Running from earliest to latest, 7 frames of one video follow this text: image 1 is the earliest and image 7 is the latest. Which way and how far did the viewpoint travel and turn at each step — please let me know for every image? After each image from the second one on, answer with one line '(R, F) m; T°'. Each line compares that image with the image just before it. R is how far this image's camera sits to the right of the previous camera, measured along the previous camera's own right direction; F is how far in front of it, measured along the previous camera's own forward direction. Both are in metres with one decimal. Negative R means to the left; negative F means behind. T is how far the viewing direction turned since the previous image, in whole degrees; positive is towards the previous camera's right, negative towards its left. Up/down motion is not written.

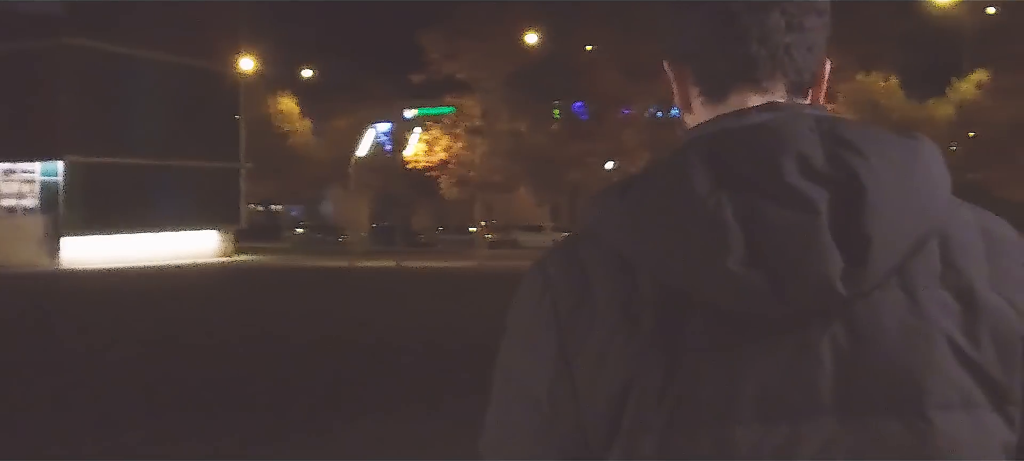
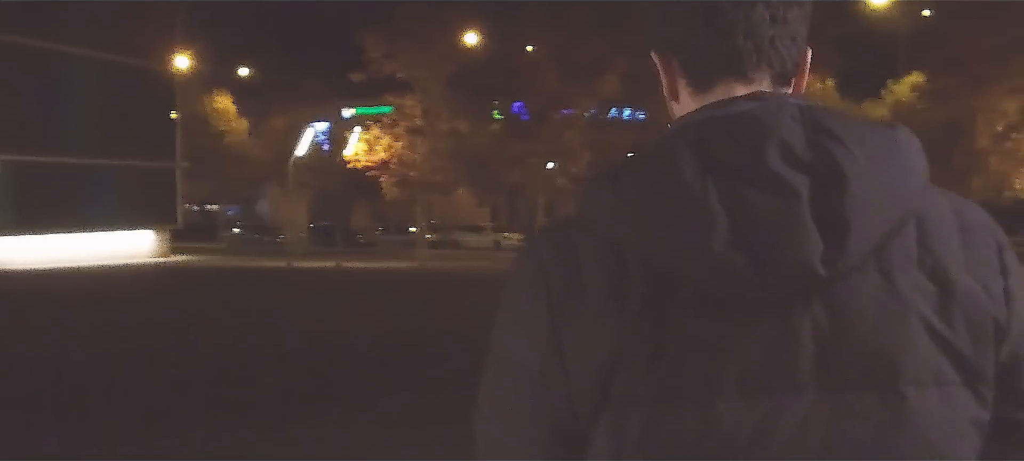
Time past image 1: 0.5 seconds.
(-0.1, +0.1) m; +3°
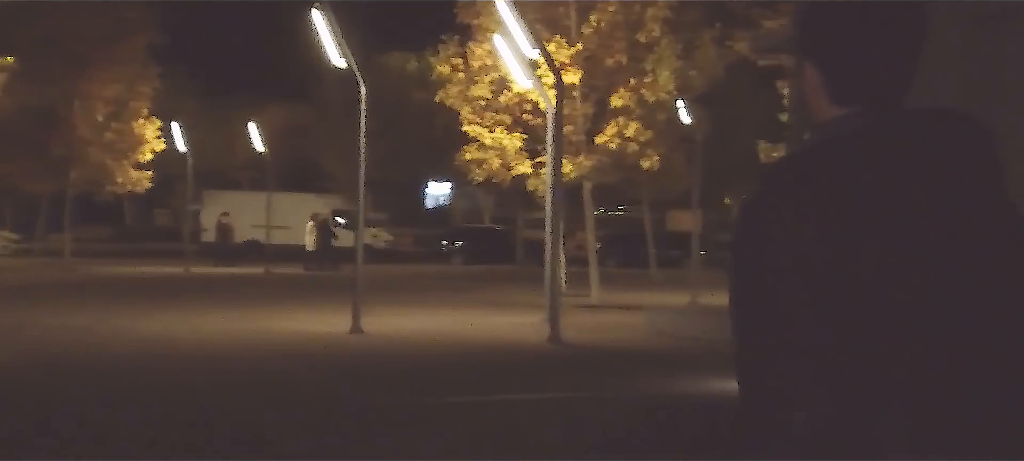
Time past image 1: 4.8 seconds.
(-1.3, +3.9) m; +42°
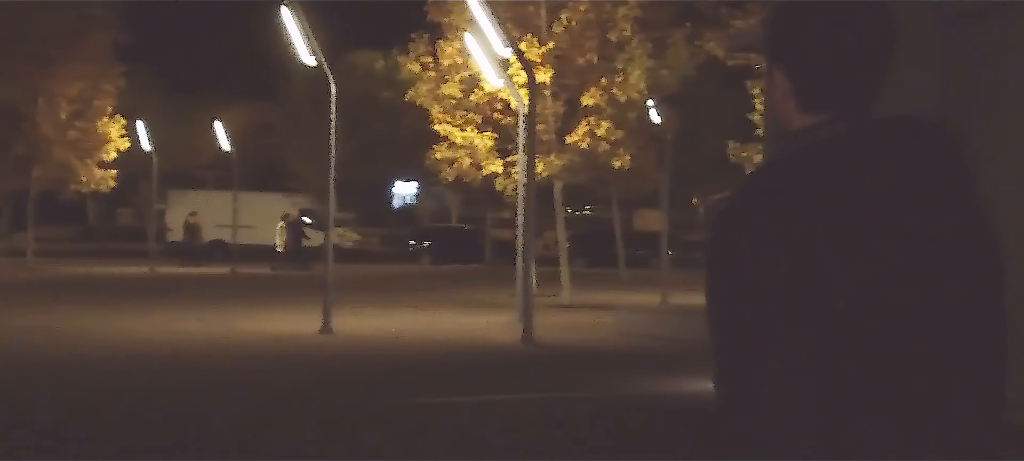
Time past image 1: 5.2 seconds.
(-0.1, +0.1) m; +2°
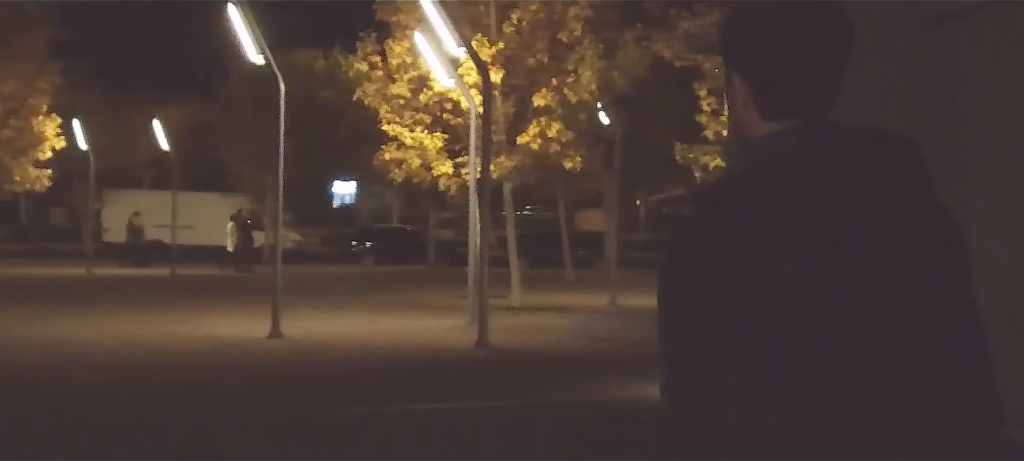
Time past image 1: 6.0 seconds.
(-0.2, +0.2) m; +3°
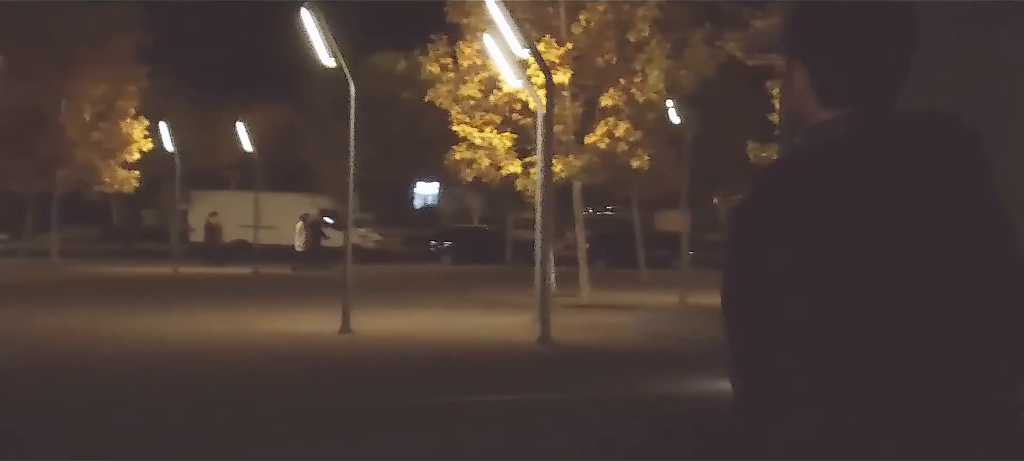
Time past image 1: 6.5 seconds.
(+0.3, -0.3) m; -4°
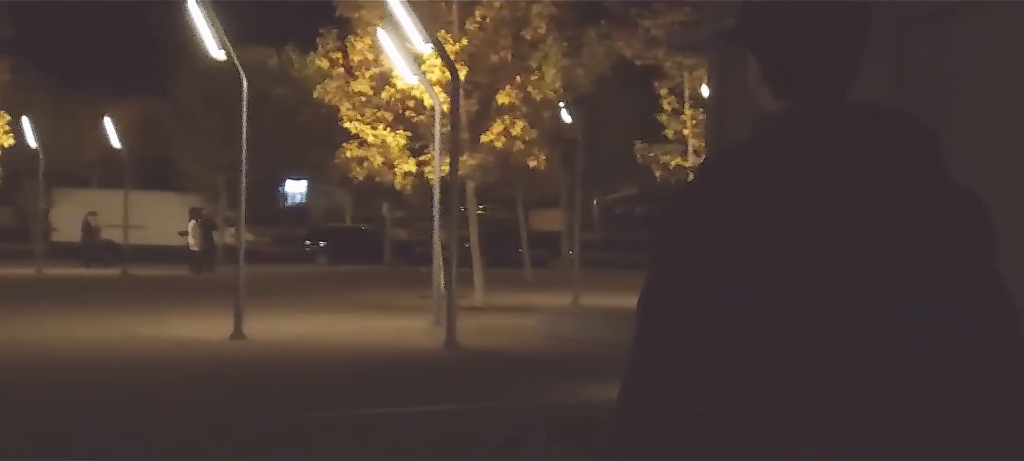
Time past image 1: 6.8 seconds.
(-0.4, +0.5) m; +6°
